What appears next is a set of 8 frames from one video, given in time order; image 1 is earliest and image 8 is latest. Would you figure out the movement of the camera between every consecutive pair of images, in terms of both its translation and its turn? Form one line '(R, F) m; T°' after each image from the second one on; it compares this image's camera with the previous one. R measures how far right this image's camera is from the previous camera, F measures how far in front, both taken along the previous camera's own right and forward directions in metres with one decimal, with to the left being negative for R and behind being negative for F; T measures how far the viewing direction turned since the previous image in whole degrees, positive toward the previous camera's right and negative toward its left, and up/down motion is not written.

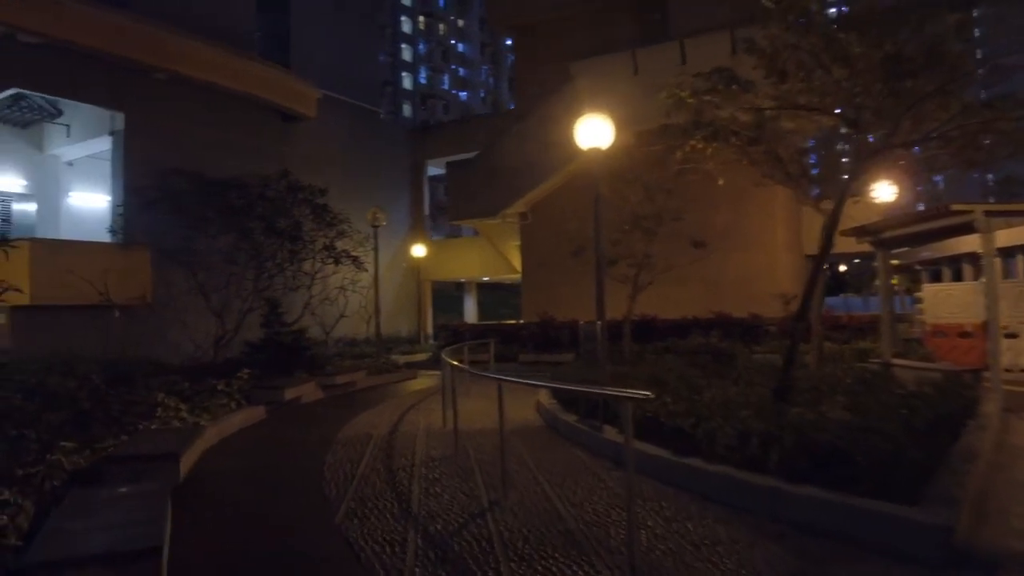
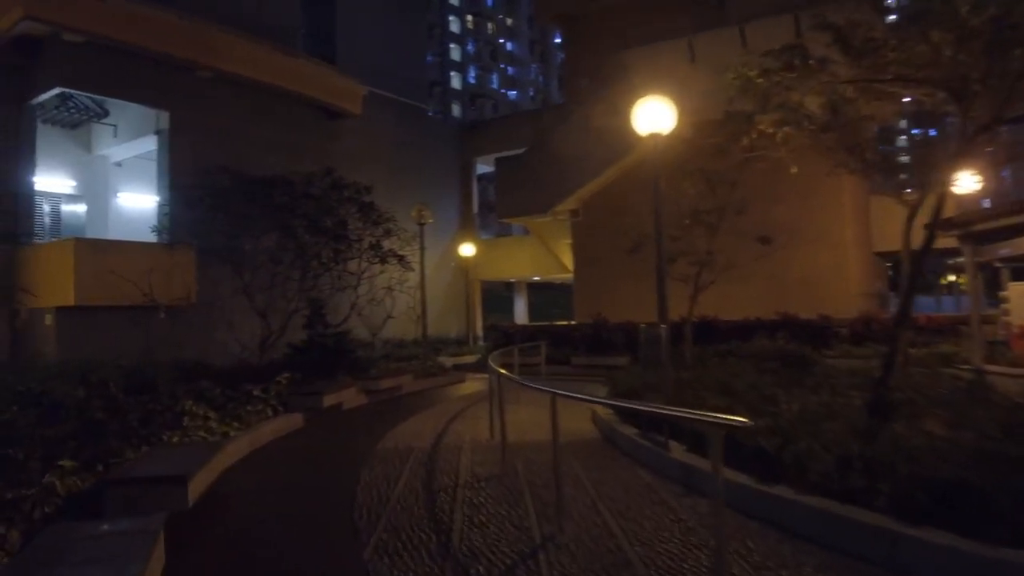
(0.0, +0.9) m; -3°
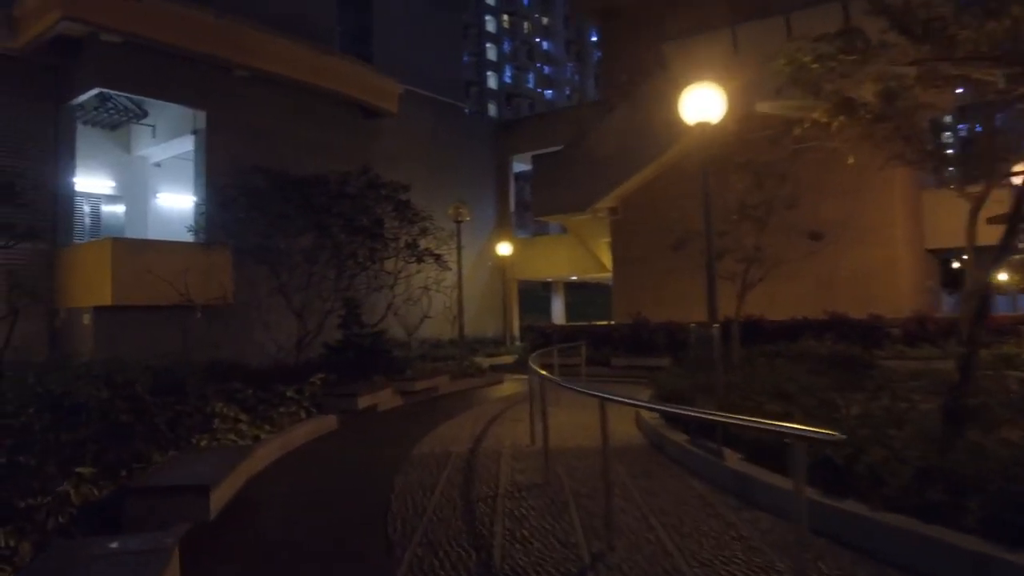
(-0.1, +0.4) m; -3°
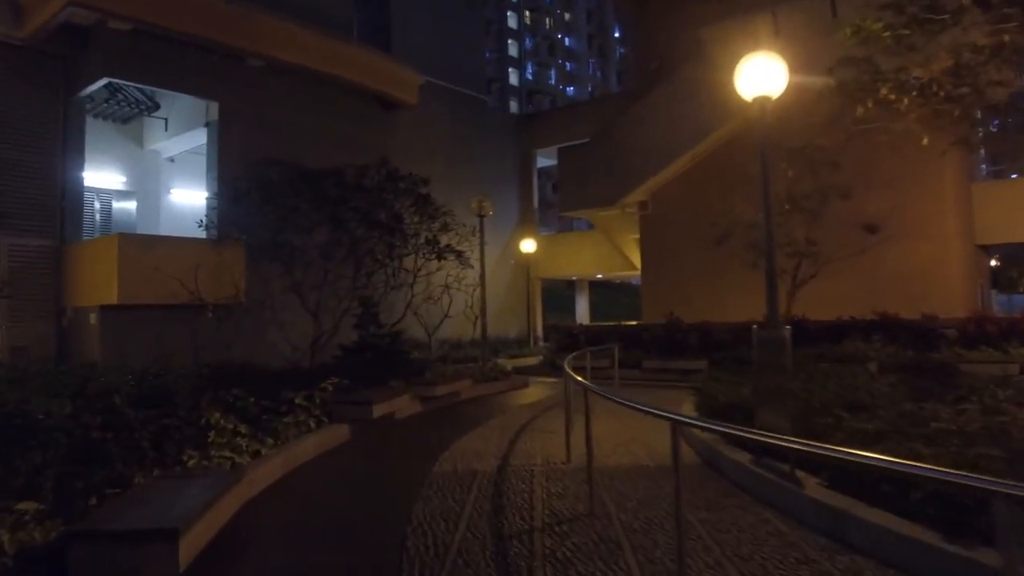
(-0.1, +1.1) m; -1°
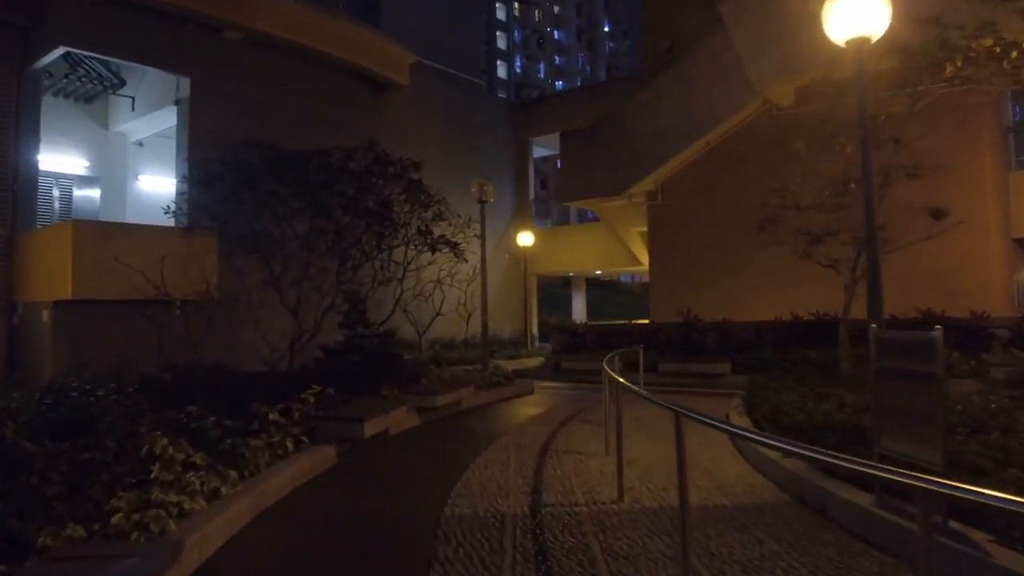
(-0.4, +1.9) m; +1°
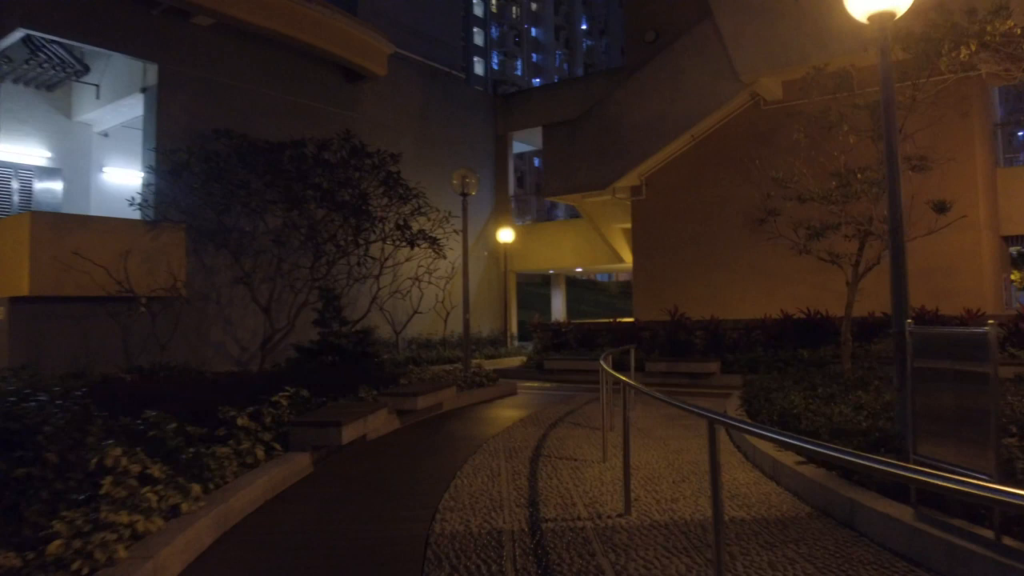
(-0.2, +0.6) m; +2°
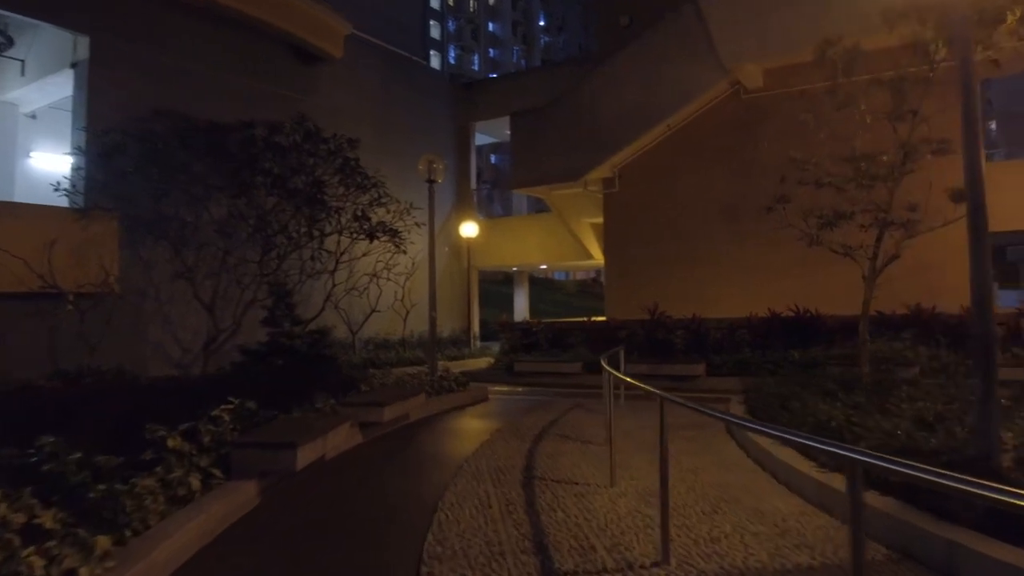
(-0.3, +1.3) m; +3°
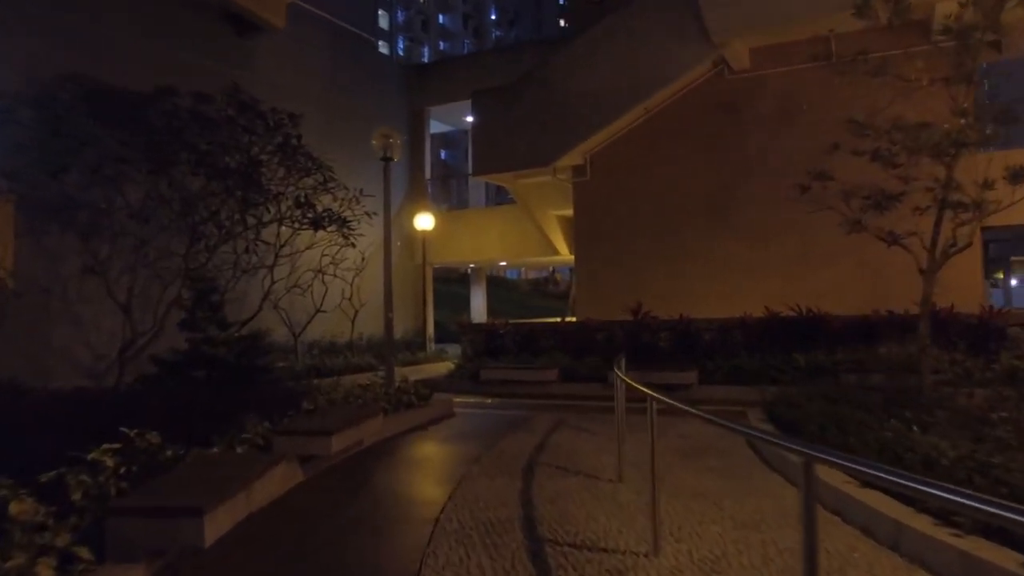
(-0.3, +2.0) m; +4°
